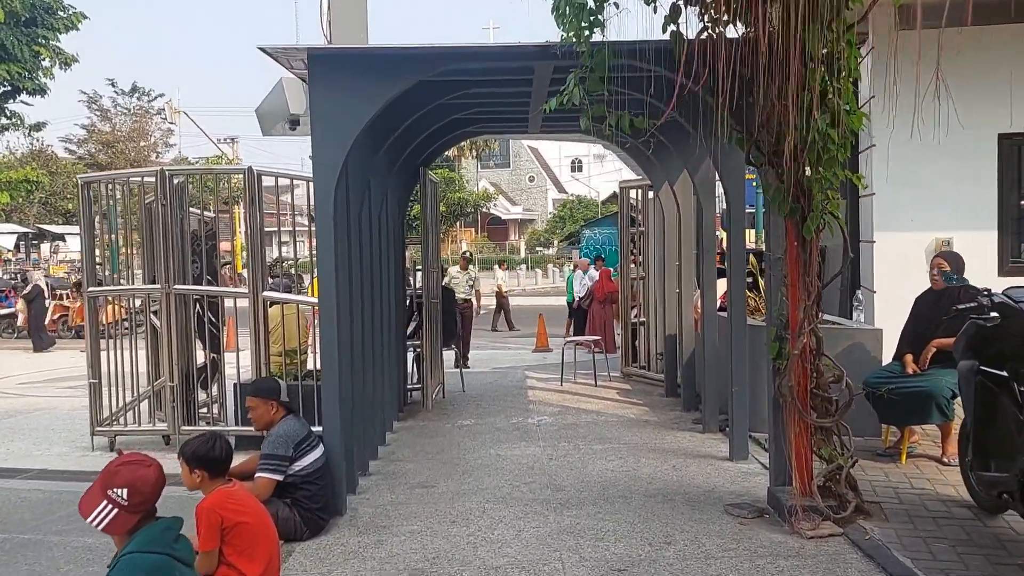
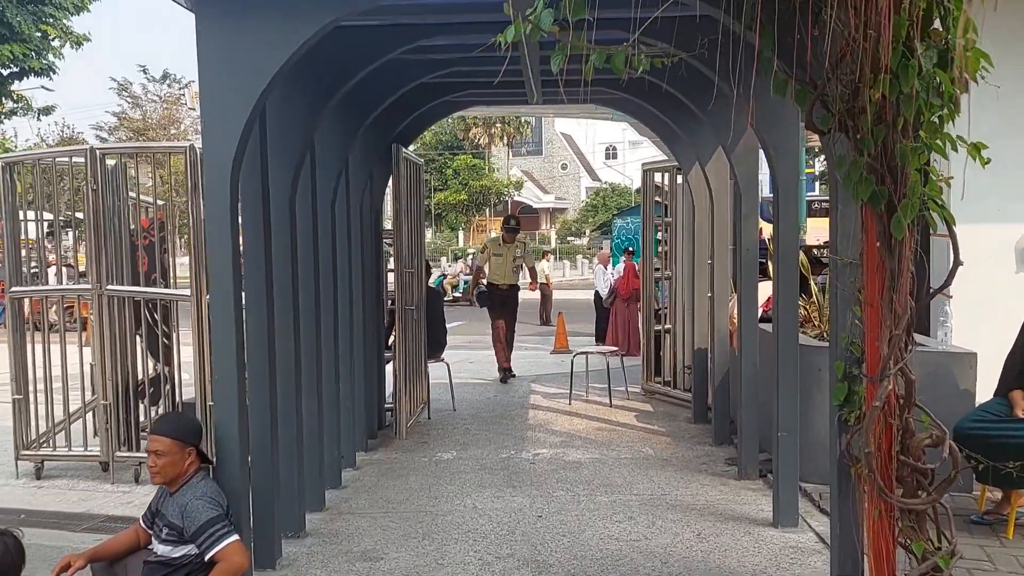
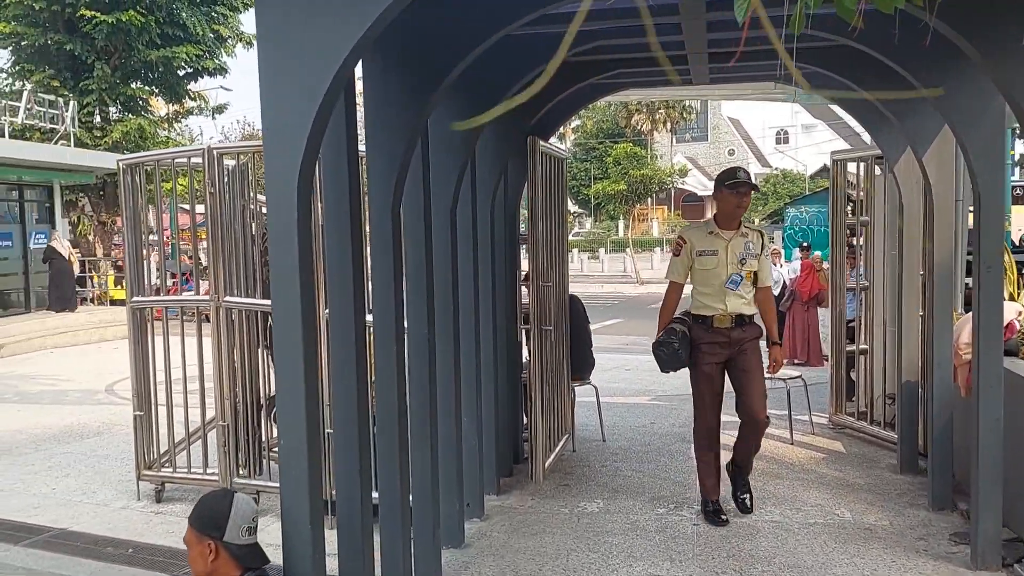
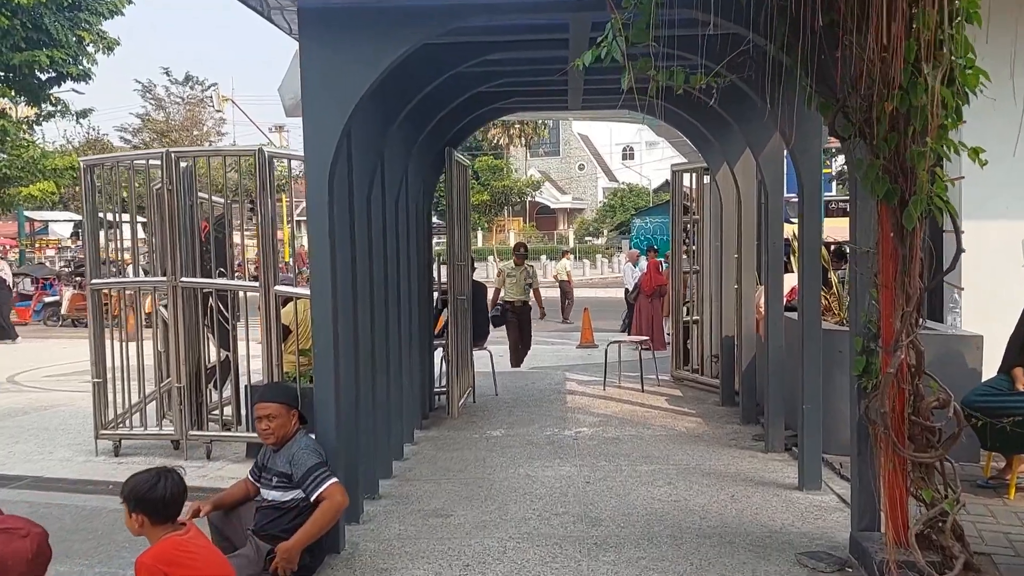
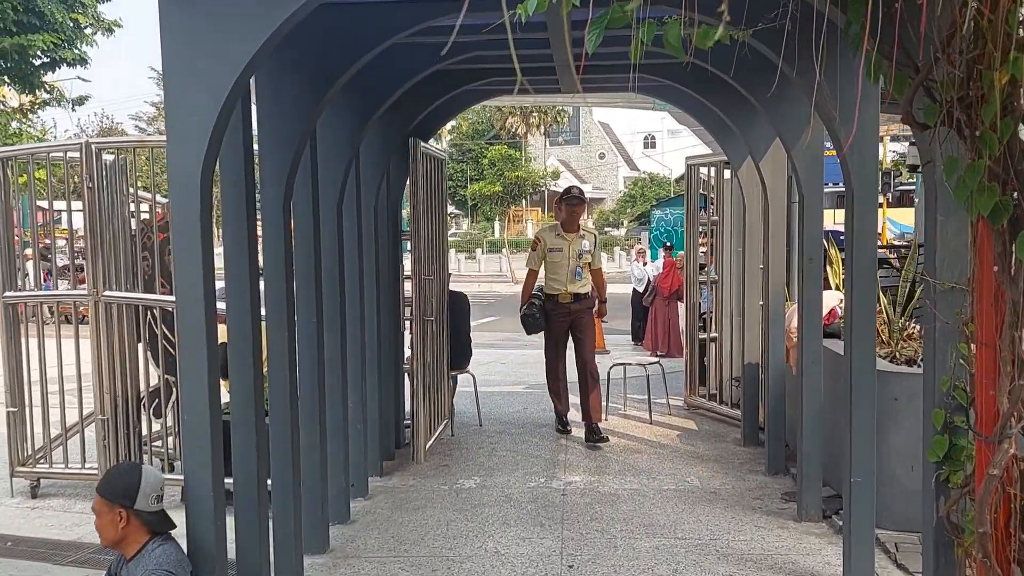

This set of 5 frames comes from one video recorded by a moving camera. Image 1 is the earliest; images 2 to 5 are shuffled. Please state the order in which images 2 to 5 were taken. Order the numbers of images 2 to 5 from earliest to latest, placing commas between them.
4, 2, 5, 3
